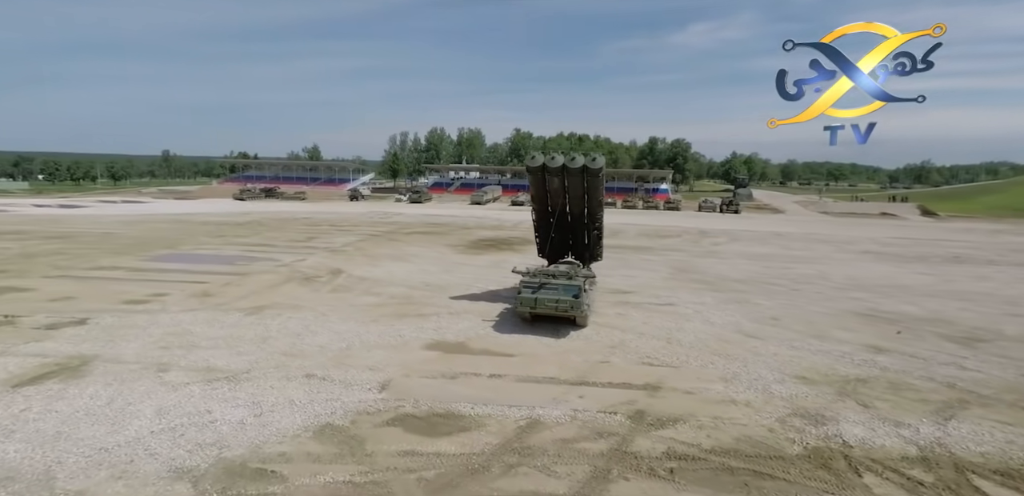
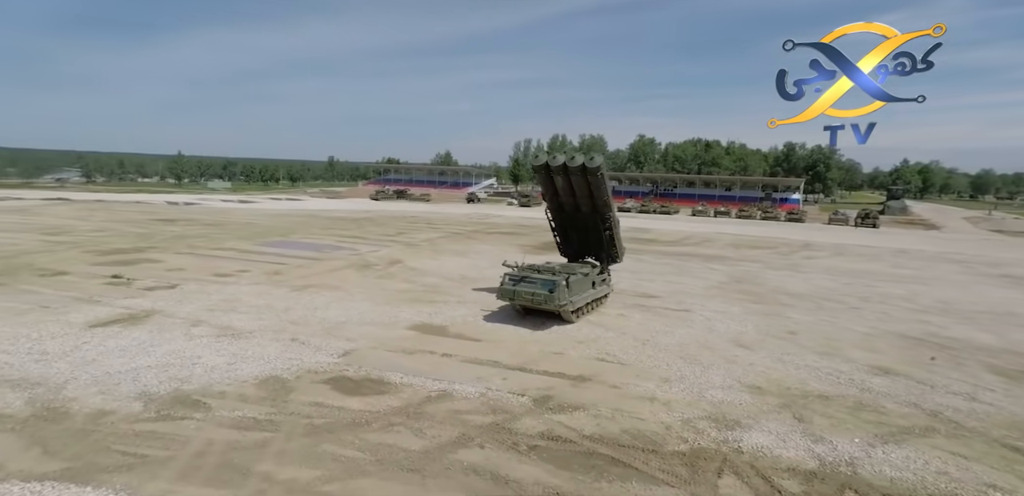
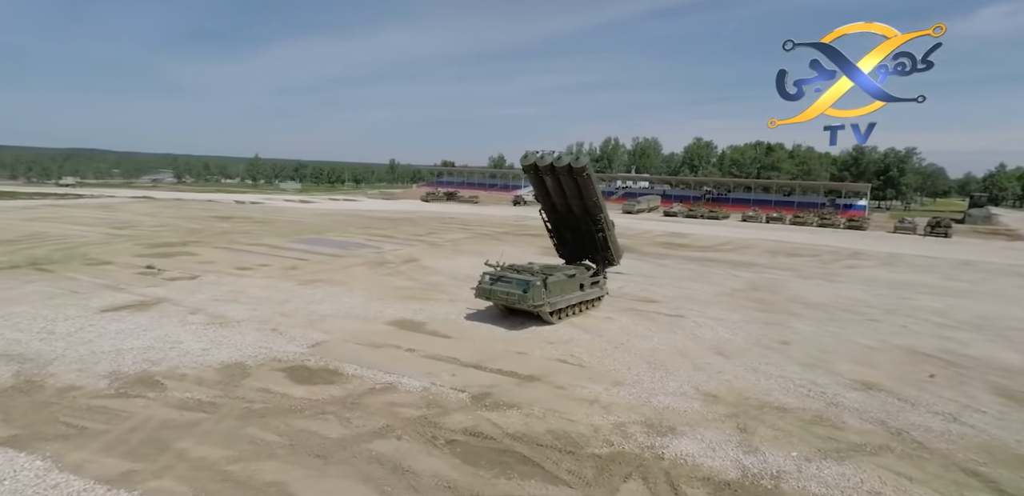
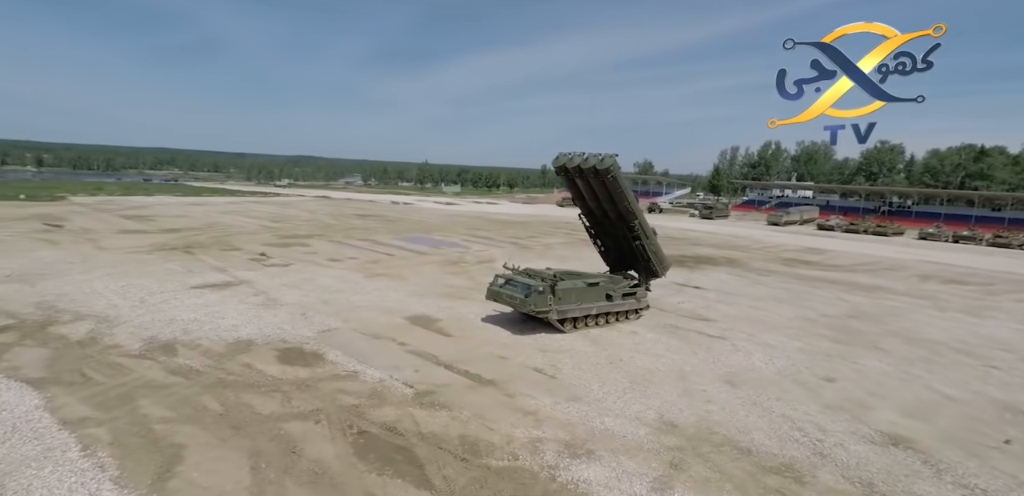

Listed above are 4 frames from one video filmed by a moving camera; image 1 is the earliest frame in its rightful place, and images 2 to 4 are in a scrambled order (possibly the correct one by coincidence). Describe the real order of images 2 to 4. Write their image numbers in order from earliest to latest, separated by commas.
2, 3, 4
